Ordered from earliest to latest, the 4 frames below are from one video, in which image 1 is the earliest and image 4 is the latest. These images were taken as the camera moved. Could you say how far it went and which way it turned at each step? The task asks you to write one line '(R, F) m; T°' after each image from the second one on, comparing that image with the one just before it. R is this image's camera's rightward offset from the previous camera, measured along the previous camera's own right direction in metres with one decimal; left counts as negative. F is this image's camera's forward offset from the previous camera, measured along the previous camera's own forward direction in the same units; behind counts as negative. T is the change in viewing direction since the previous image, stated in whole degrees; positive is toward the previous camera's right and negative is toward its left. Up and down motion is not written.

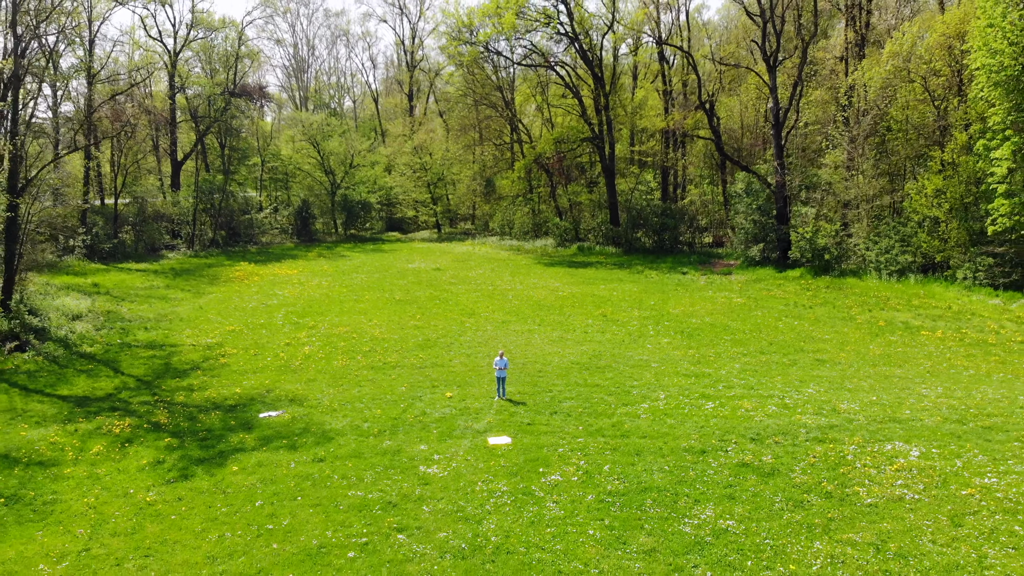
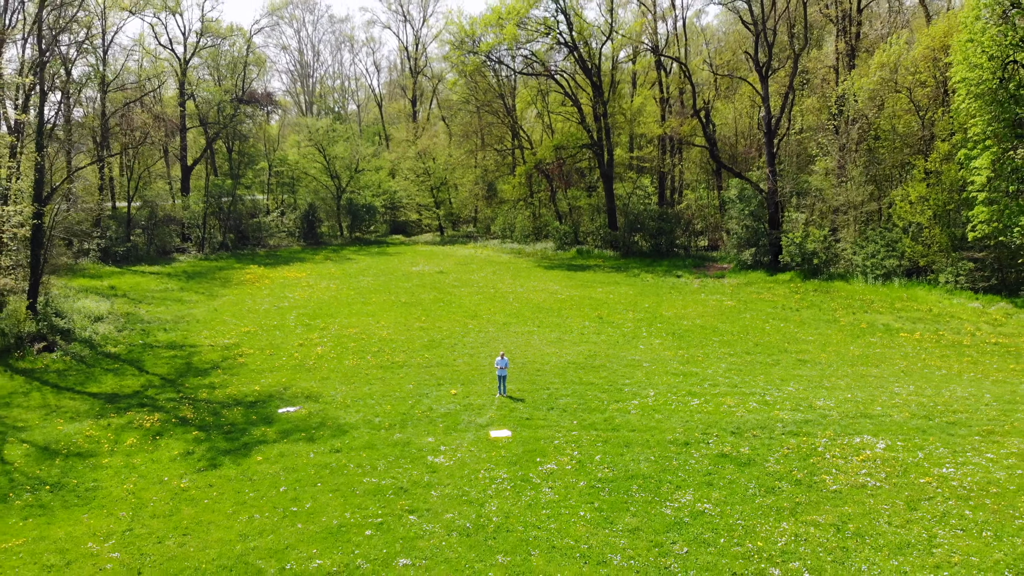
(0.0, -0.8) m; 0°
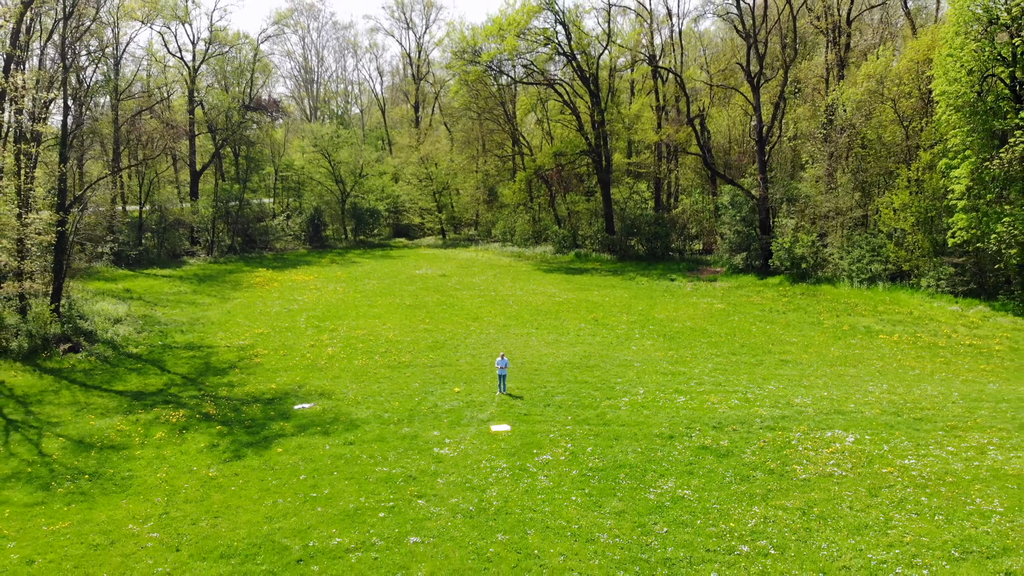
(0.0, -0.8) m; 0°
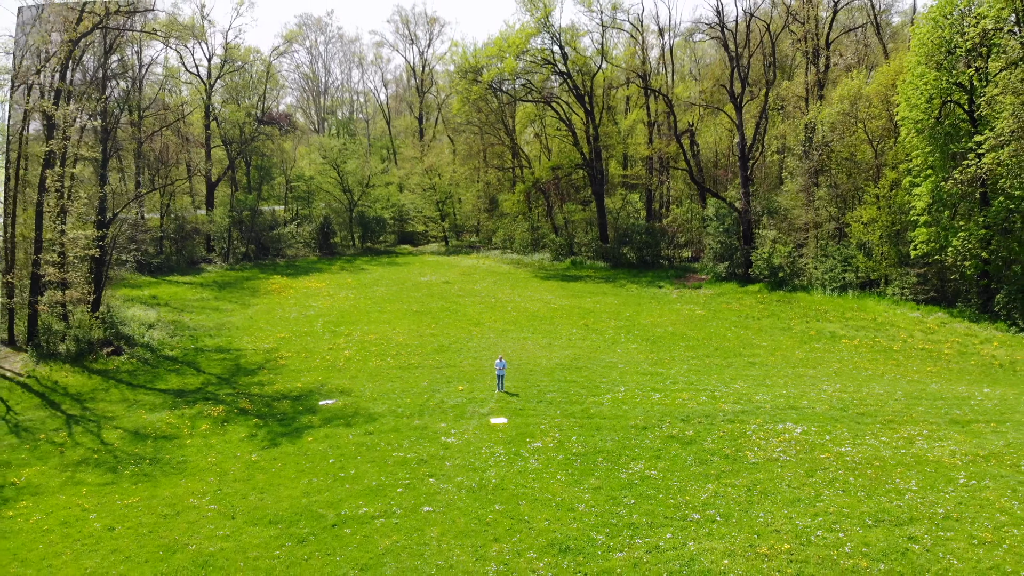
(+0.1, -1.7) m; 0°
